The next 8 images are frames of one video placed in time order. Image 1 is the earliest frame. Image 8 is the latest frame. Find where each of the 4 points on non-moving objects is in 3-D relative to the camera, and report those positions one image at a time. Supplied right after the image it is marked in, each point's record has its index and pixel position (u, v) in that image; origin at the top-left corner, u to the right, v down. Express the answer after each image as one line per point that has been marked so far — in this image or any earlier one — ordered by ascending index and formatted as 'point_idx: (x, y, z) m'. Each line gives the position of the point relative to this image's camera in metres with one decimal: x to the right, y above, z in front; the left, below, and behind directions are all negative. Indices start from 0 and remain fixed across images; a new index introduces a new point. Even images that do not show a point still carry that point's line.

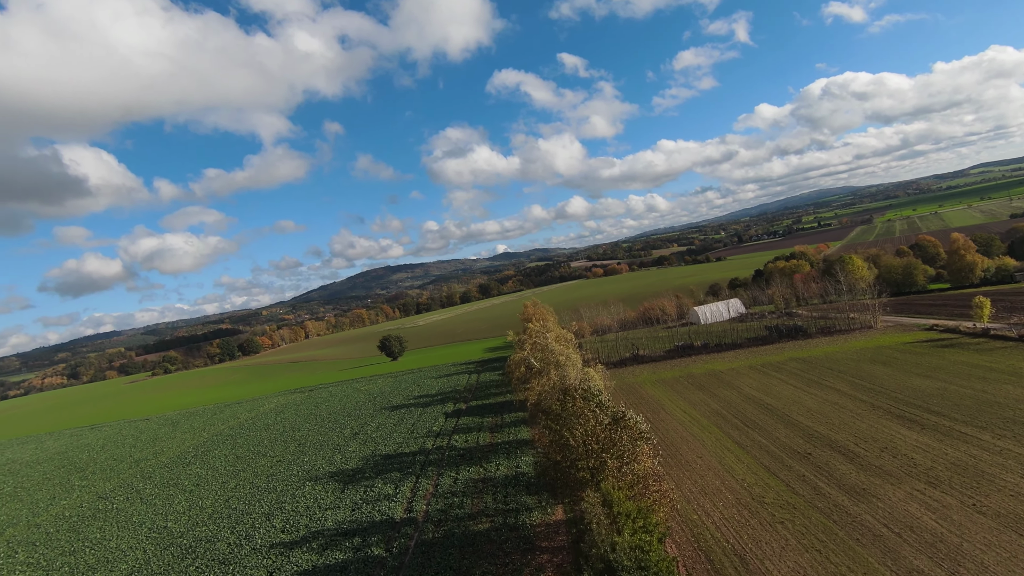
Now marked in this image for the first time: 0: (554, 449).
0: (+1.5, -5.6, +17.5) m
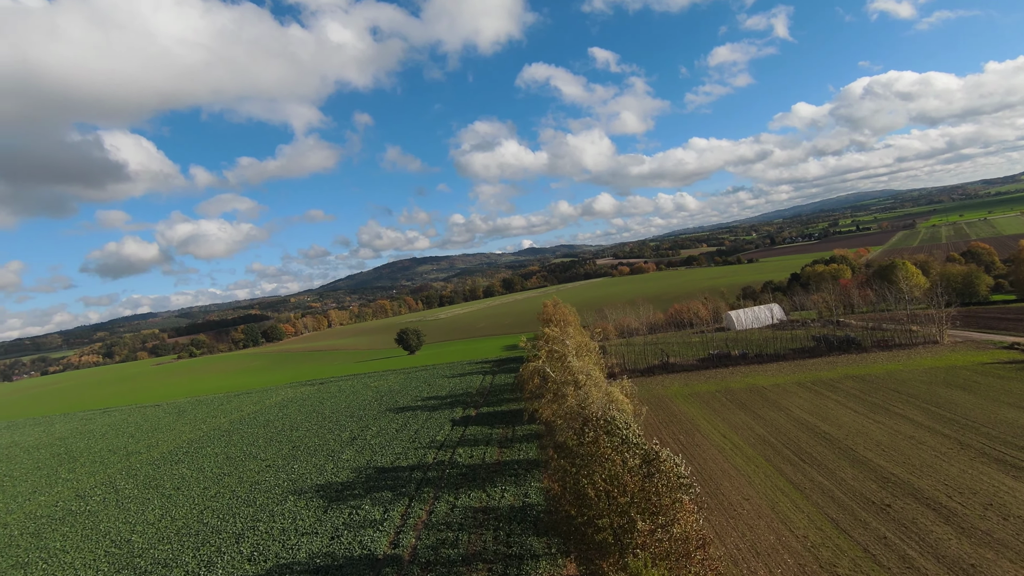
0: (+1.5, -5.7, +13.7) m
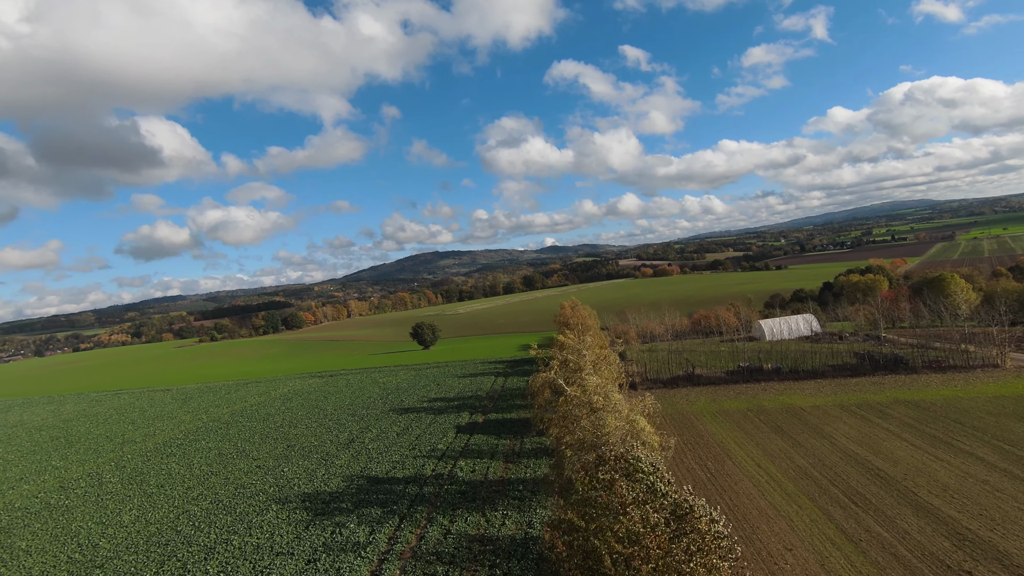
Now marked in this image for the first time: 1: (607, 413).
0: (+1.4, -5.8, +11.0) m
1: (+3.1, -4.0, +16.2) m
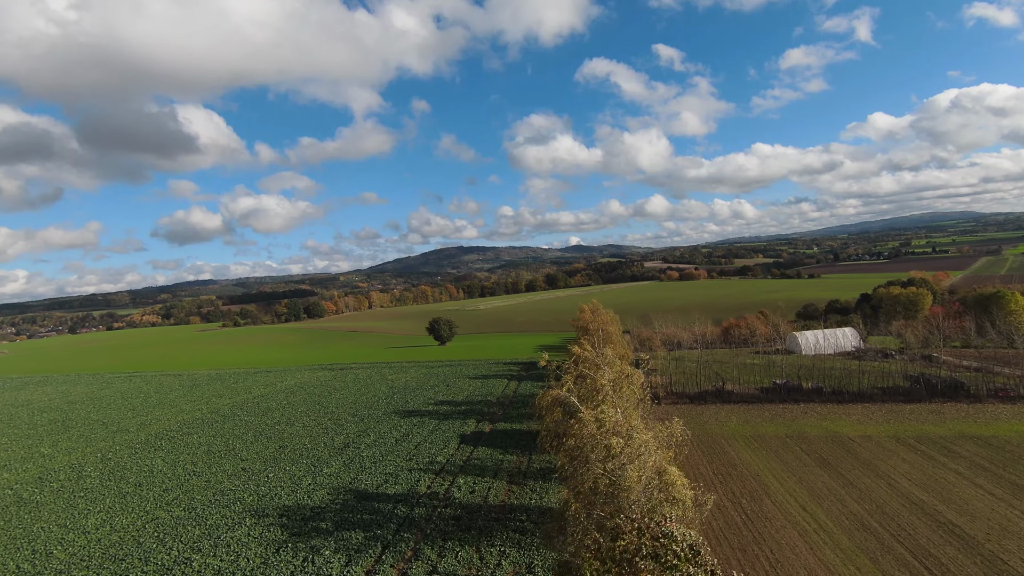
0: (+1.0, -5.9, +8.0) m
1: (+3.1, -4.2, +13.1) m
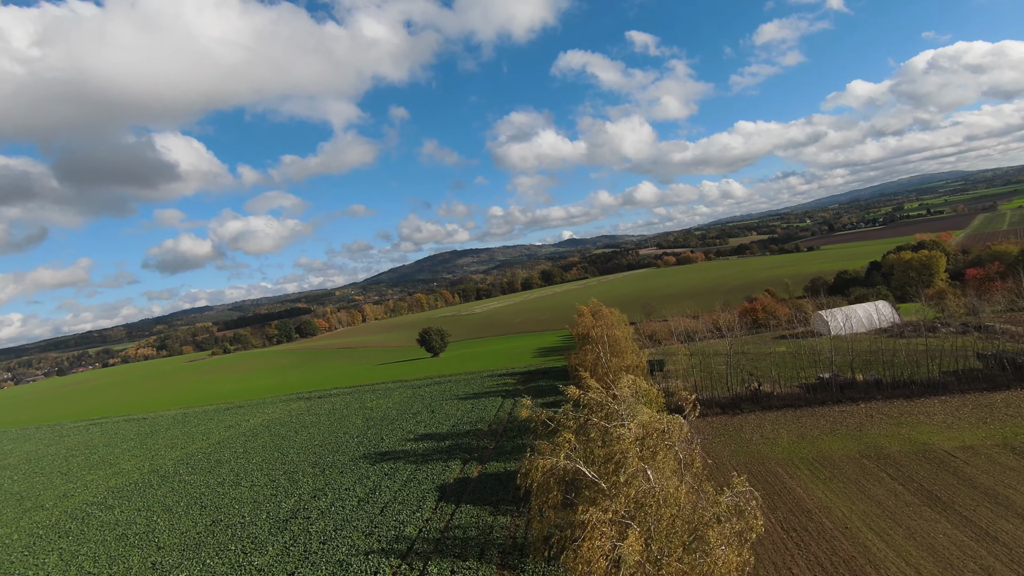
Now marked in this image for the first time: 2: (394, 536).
0: (+0.6, -6.0, +1.4) m
1: (+2.5, -4.2, +6.5) m
2: (-4.5, -9.7, +19.9) m
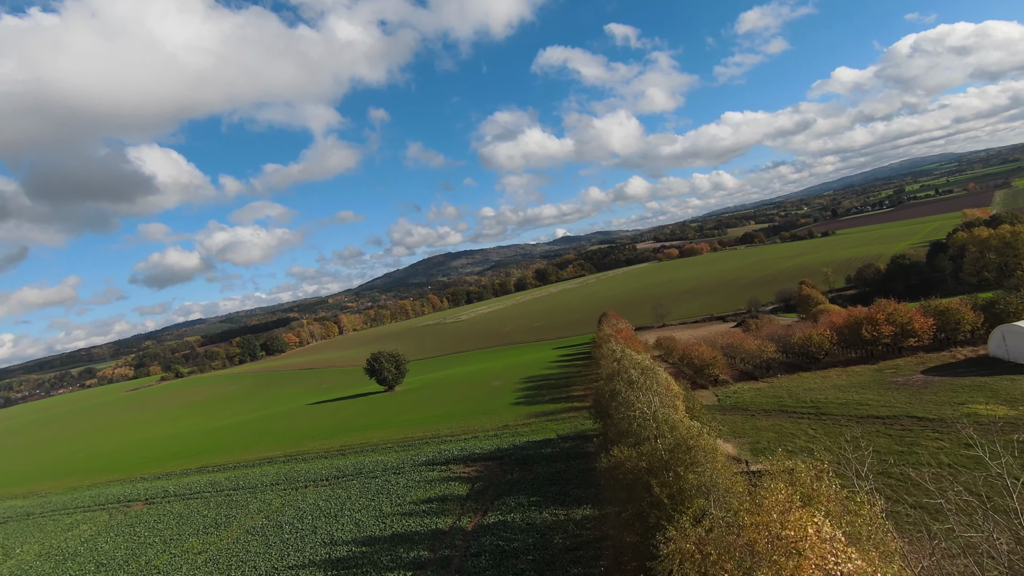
0: (-1.6, -6.9, -22.8) m
1: (+0.1, -4.9, -17.6) m
2: (-6.8, -10.7, -4.3) m
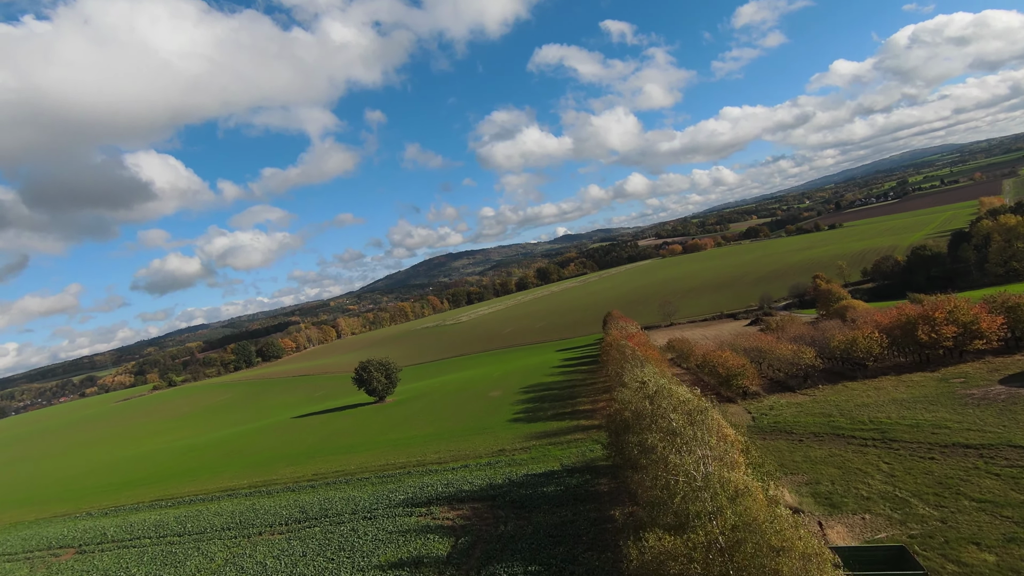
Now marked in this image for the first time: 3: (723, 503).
0: (-2.0, -7.0, -28.1) m
1: (-0.3, -5.1, -22.9) m
2: (-7.1, -11.0, -9.6) m
3: (+4.4, -4.5, +10.7) m
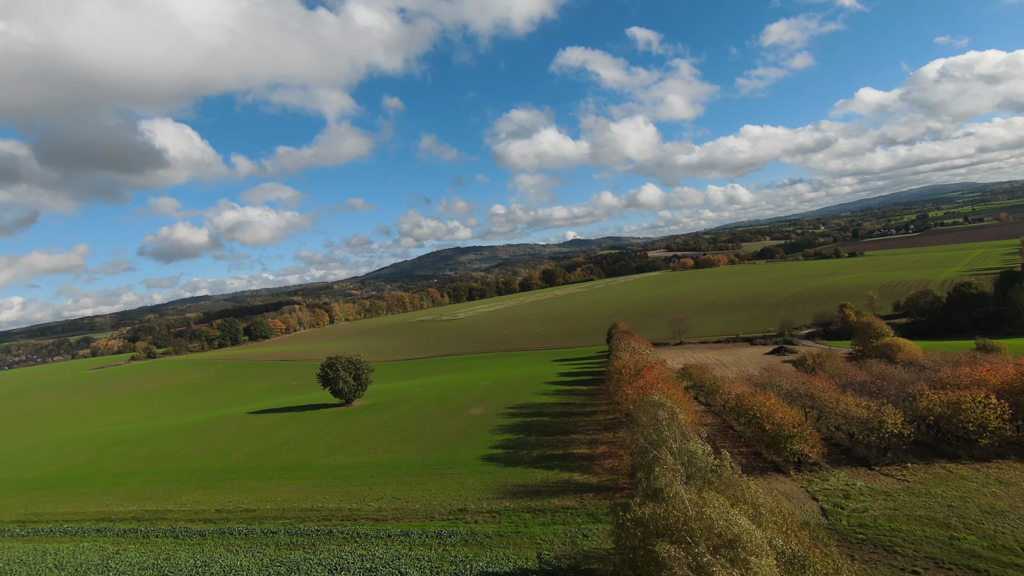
0: (-3.9, -7.0, -36.7) m
1: (-2.0, -5.2, -31.6) m
2: (-9.2, -10.4, -18.2) m
3: (+3.1, -5.0, +2.0) m
